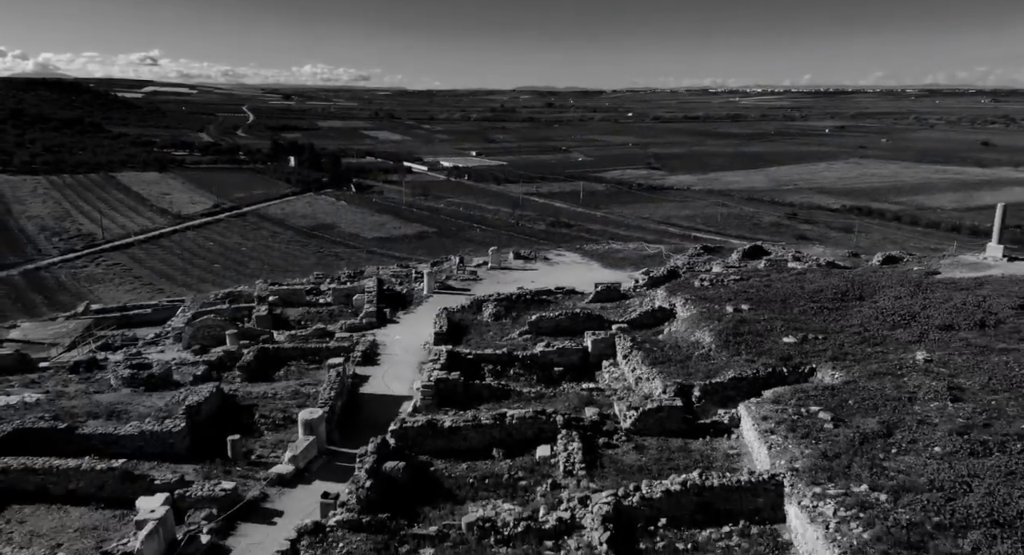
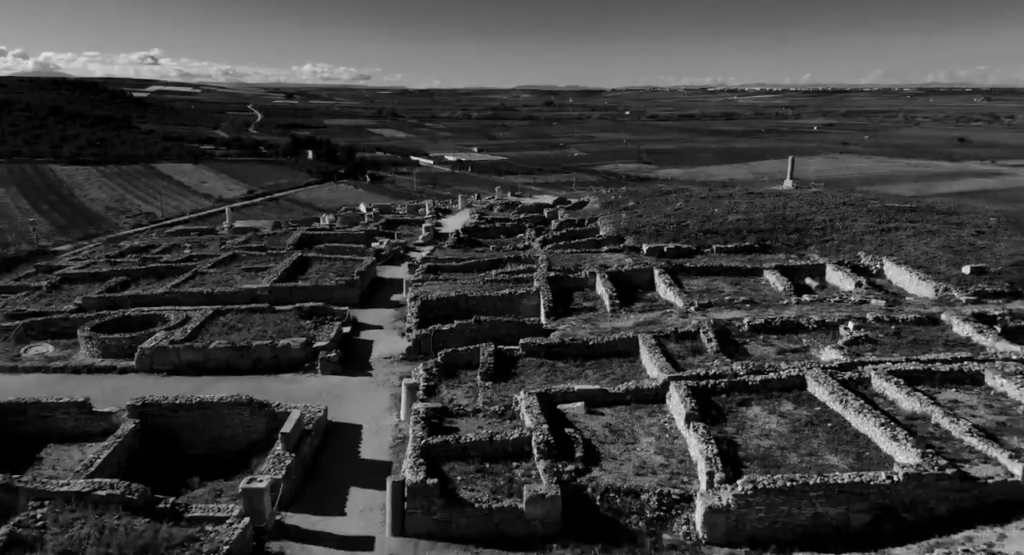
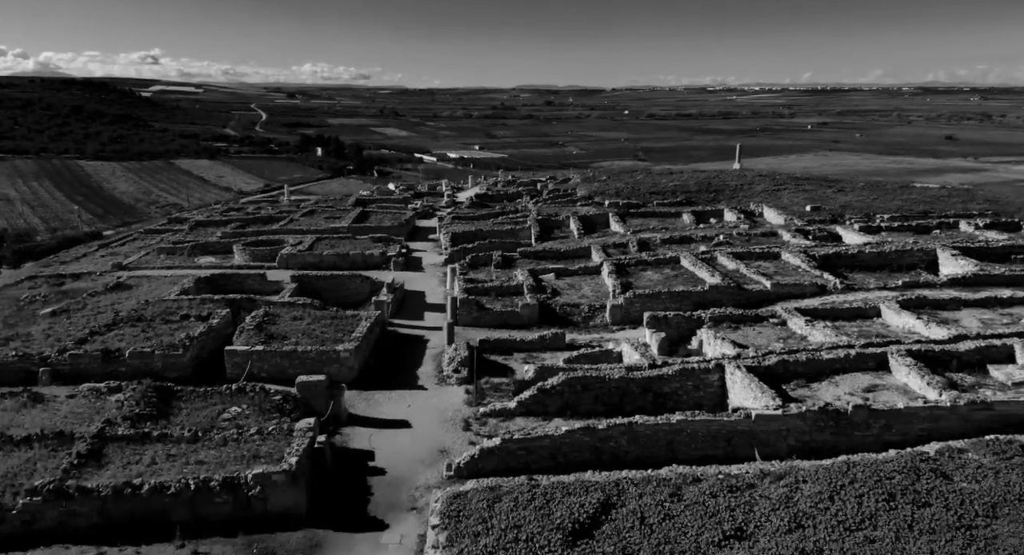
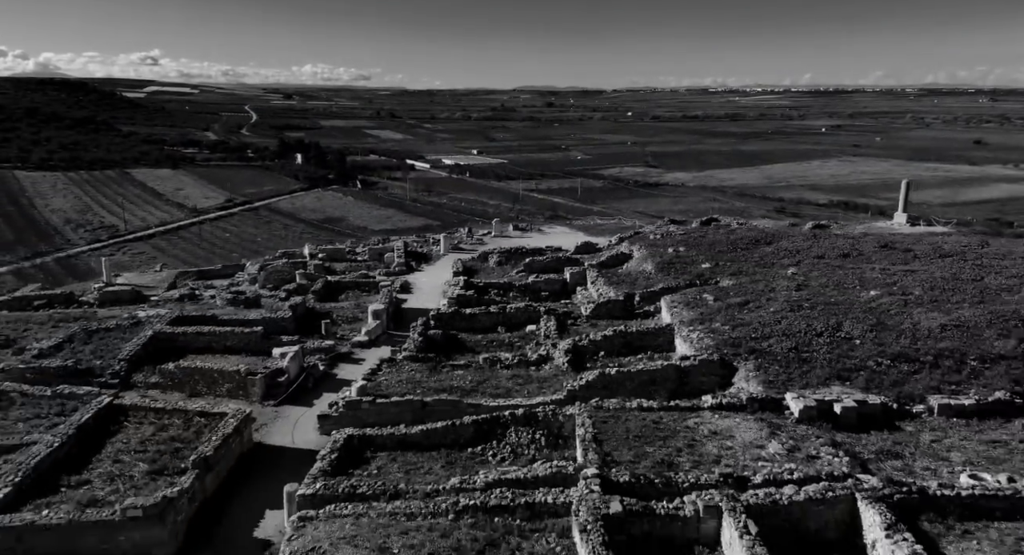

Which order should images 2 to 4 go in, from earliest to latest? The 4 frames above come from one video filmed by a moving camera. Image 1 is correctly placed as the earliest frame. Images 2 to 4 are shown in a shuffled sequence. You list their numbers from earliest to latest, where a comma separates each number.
4, 2, 3
